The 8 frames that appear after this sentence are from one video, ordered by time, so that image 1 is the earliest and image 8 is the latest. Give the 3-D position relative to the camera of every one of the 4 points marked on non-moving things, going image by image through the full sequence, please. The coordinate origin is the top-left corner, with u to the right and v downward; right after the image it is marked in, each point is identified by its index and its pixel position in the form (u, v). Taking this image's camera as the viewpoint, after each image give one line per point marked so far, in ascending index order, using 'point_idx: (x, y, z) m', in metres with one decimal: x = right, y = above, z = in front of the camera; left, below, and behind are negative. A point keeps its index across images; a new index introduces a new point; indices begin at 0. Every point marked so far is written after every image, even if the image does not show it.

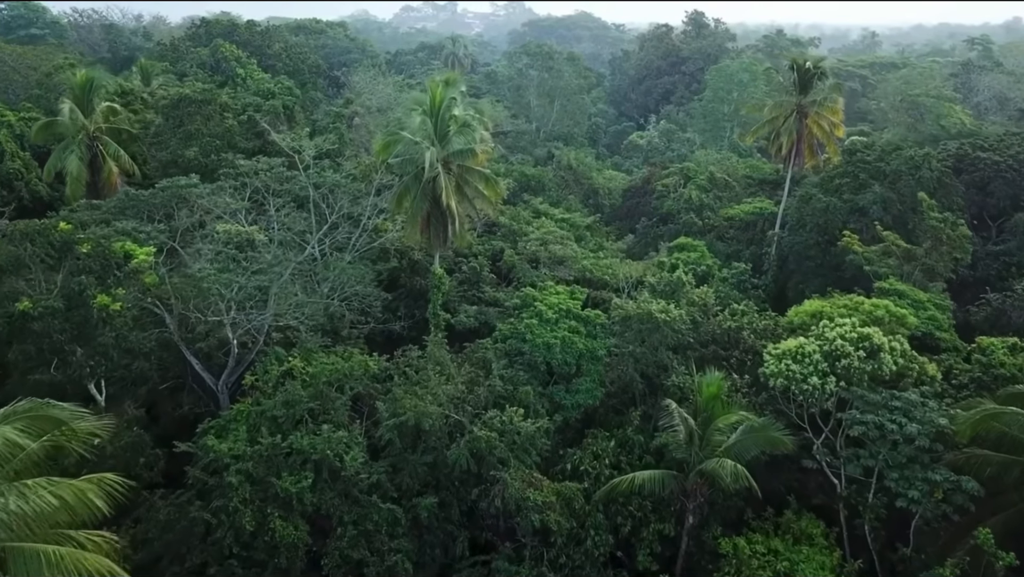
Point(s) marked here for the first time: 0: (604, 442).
0: (+1.6, -2.7, +14.0) m
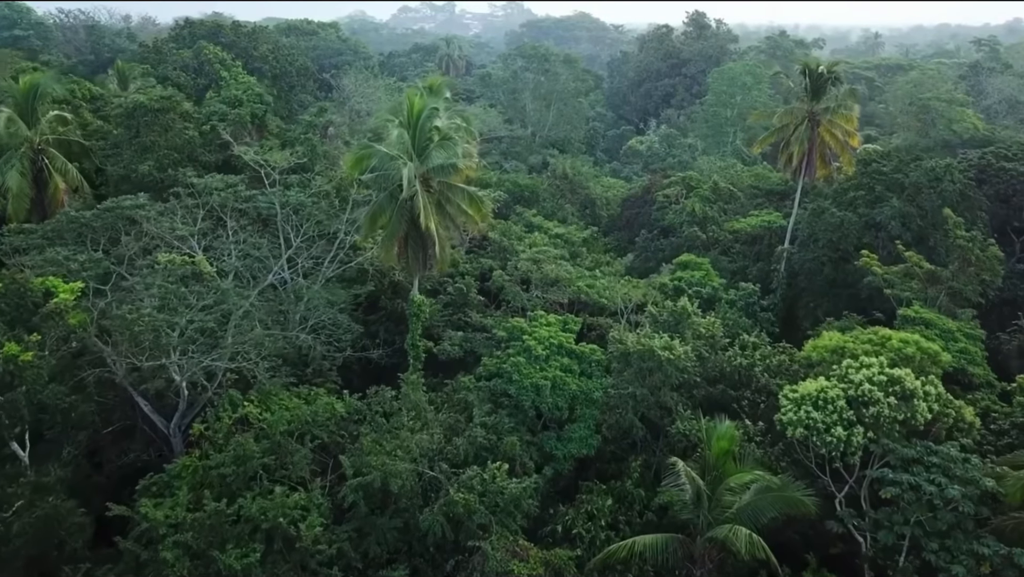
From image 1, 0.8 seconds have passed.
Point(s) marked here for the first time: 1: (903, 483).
0: (+1.4, -3.3, +12.4) m
1: (+5.5, -2.8, +11.2) m
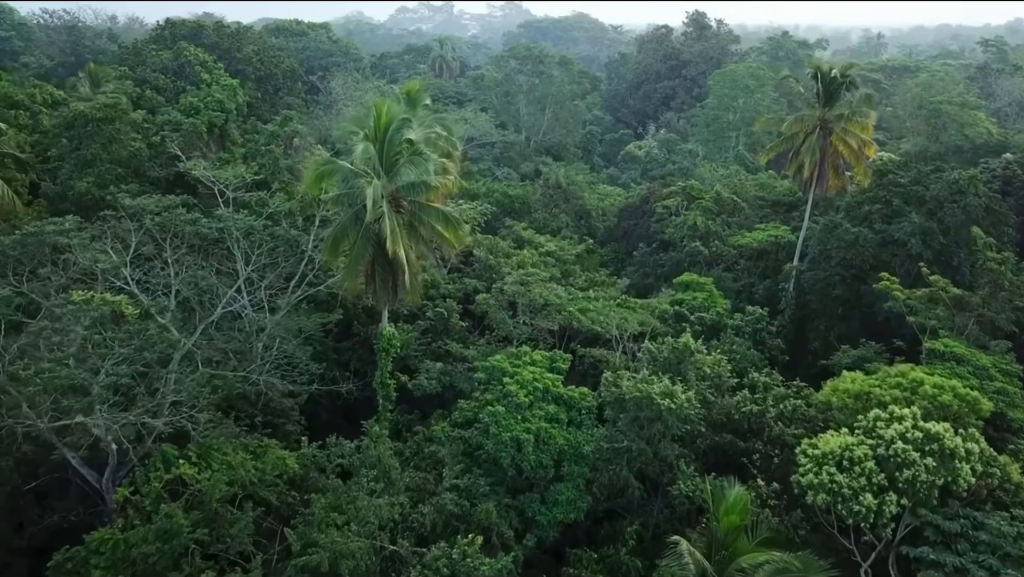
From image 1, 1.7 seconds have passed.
0: (+1.0, -3.9, +10.7) m
1: (+5.2, -3.3, +9.5) m
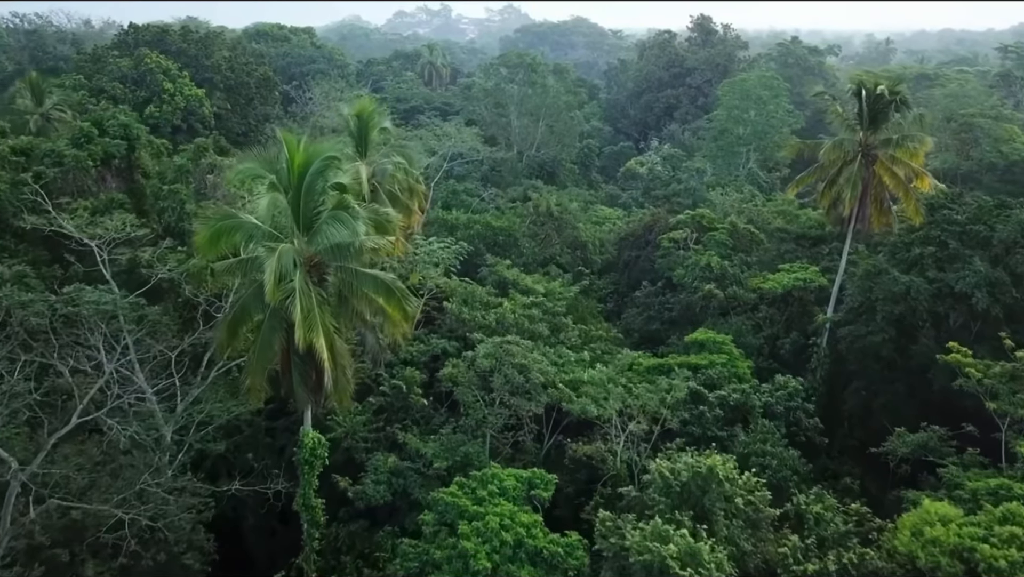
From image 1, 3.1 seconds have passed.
0: (+0.6, -5.1, +7.3) m
1: (+4.7, -4.5, +6.0) m
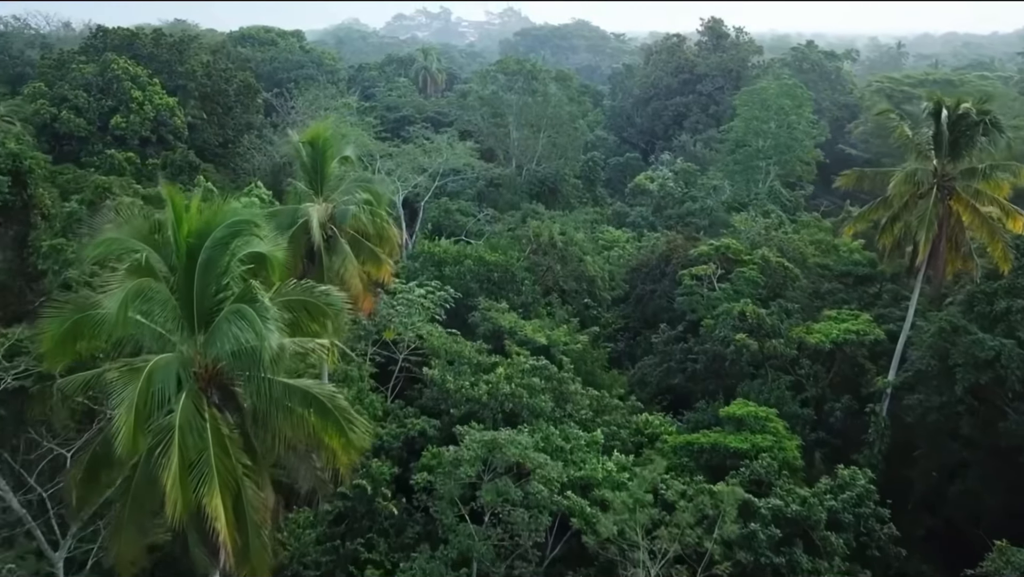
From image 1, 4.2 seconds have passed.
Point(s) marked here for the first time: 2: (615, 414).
0: (+0.5, -6.1, +4.1) m
1: (+4.7, -5.6, +2.9) m
2: (+1.9, -2.3, +14.2) m
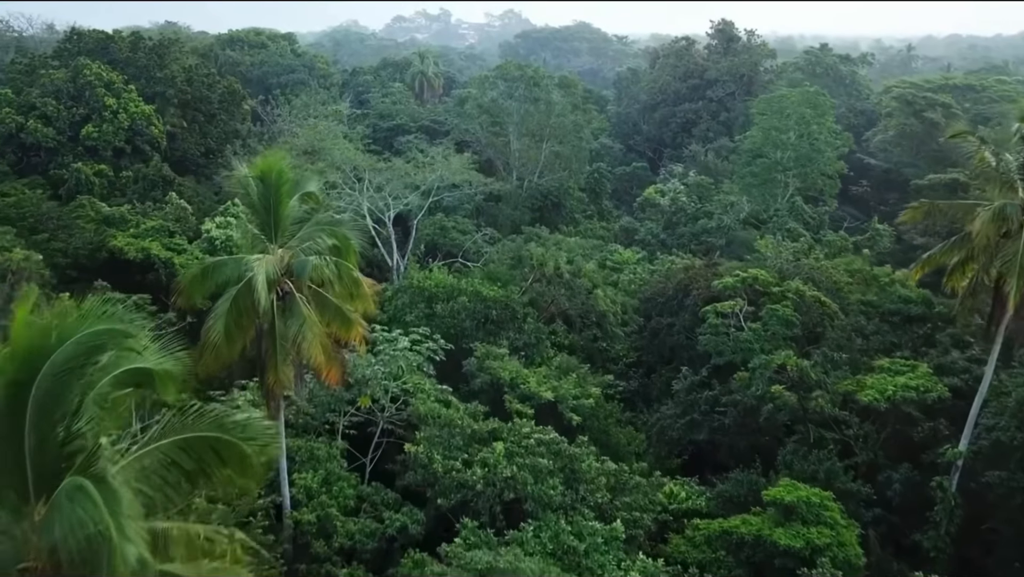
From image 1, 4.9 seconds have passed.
0: (+0.5, -6.9, +1.8) m
1: (+4.7, -6.4, +0.6) m
2: (+1.9, -3.1, +11.9) m
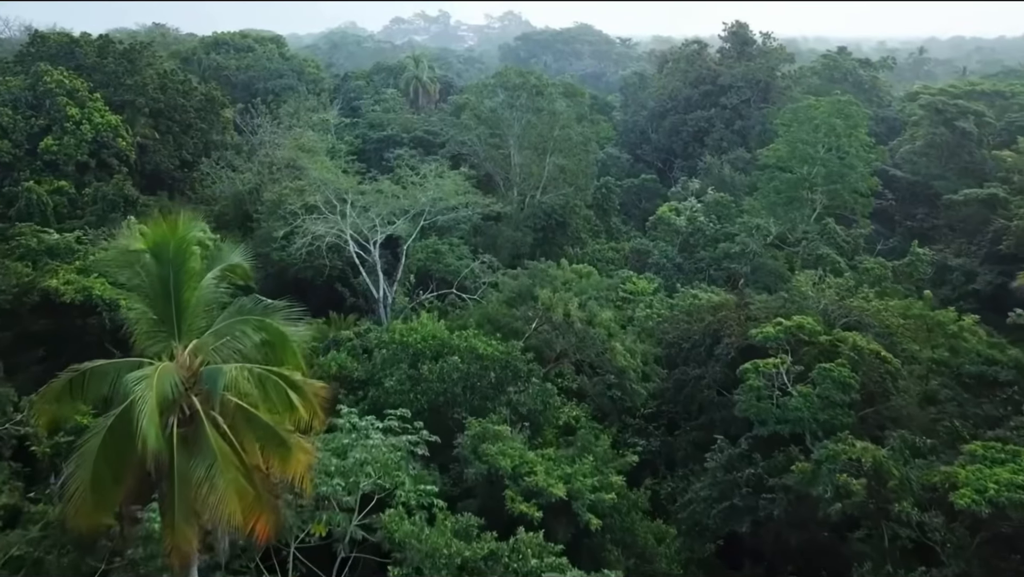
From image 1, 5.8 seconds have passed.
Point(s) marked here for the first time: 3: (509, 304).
0: (+0.6, -7.9, -1.0) m
1: (+4.7, -7.4, -2.3) m
2: (+1.9, -4.1, +9.0) m
3: (-0.1, -0.3, +18.5) m
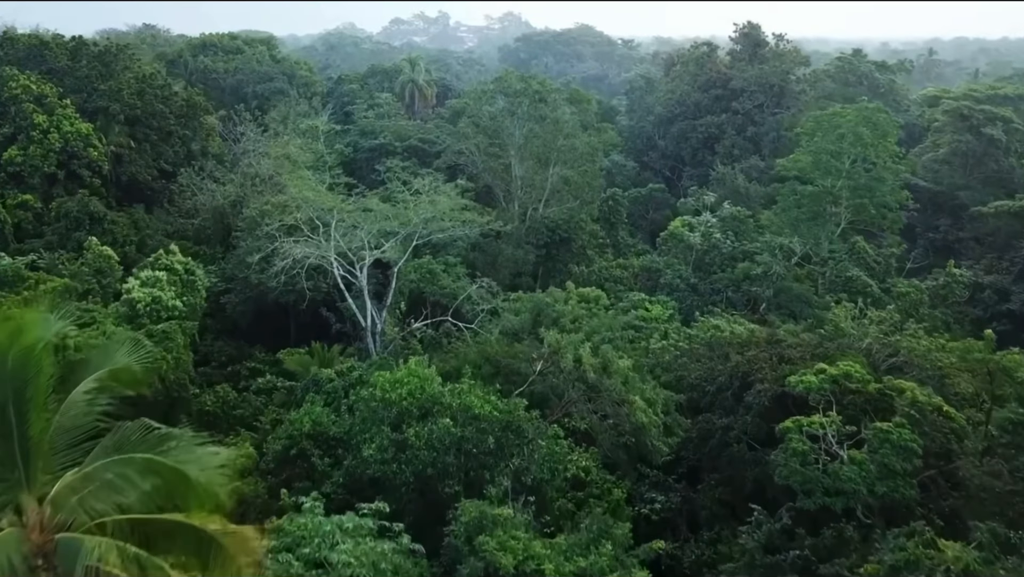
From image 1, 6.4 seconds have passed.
0: (+0.6, -8.6, -3.1) m
1: (+4.7, -8.1, -4.4) m
2: (+2.0, -4.8, +6.9) m
3: (-0.1, -1.1, +16.4) m
